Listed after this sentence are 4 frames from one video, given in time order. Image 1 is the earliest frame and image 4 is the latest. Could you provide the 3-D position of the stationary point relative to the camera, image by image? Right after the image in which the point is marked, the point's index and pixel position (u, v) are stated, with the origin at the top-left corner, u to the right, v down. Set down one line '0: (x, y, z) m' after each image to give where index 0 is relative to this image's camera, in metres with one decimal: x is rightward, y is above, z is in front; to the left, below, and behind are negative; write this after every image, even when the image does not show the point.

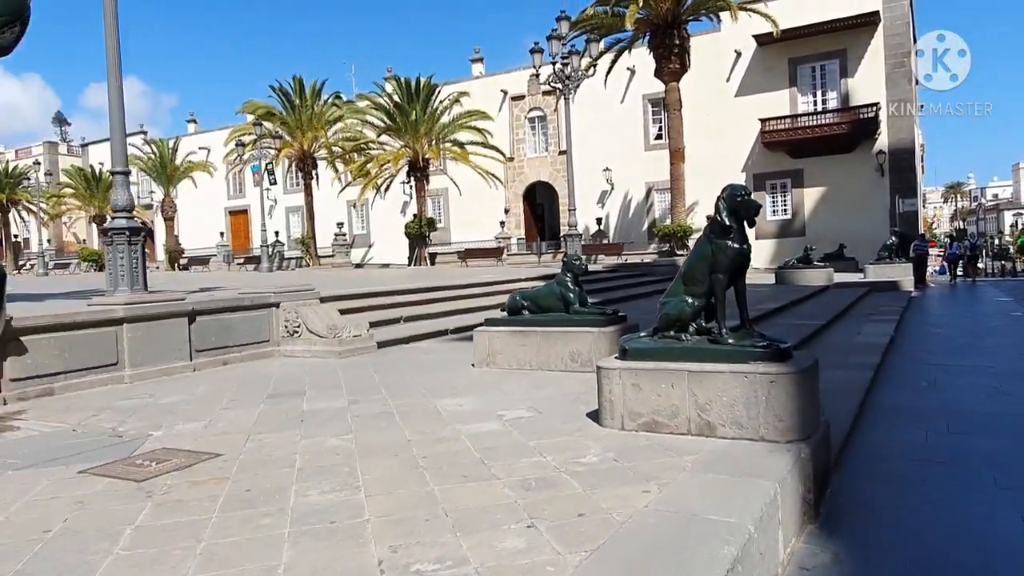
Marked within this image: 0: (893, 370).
0: (+3.9, -0.8, +7.4) m
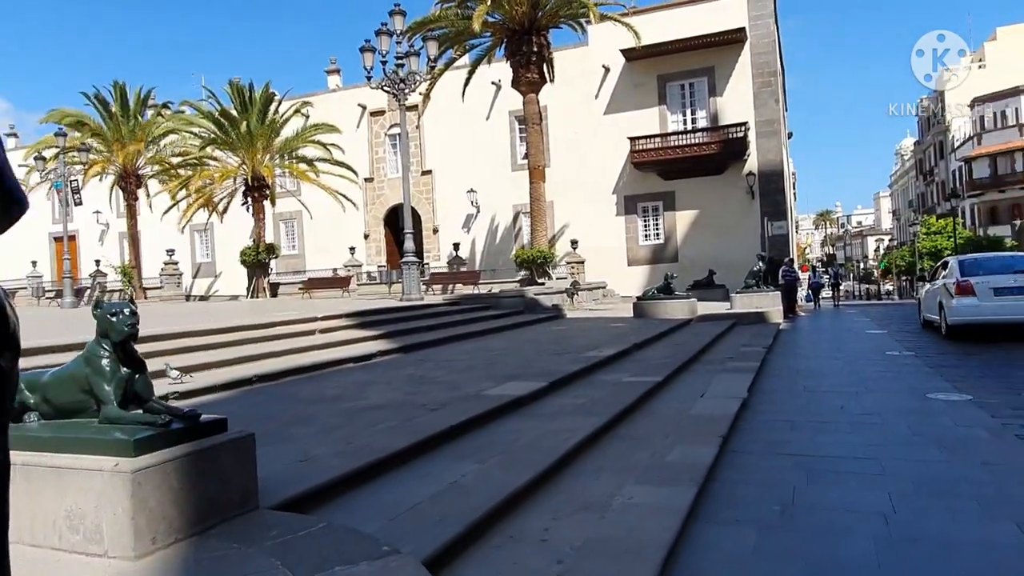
0: (+1.5, -1.2, +4.7) m
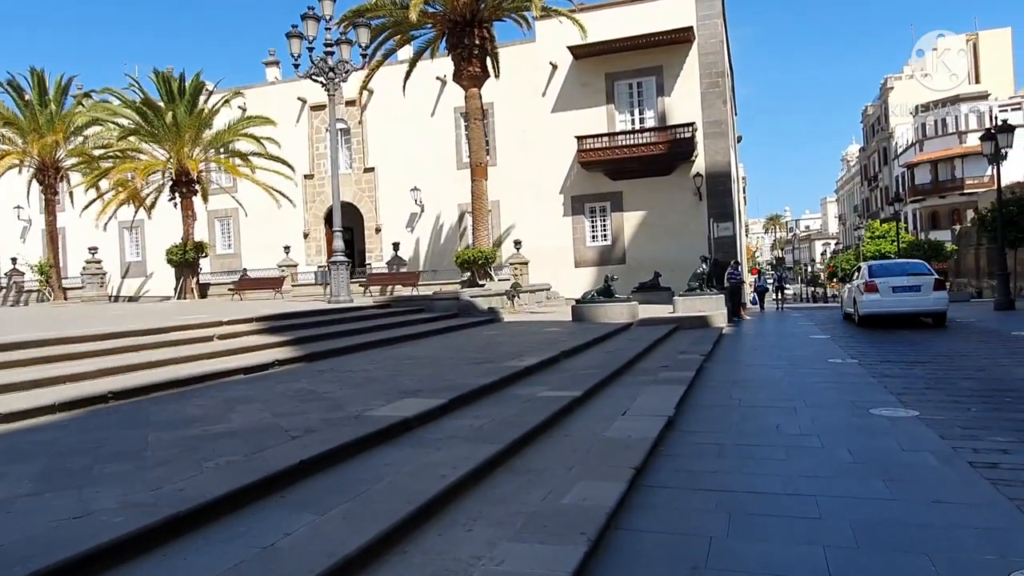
0: (+0.7, -1.2, +3.8) m
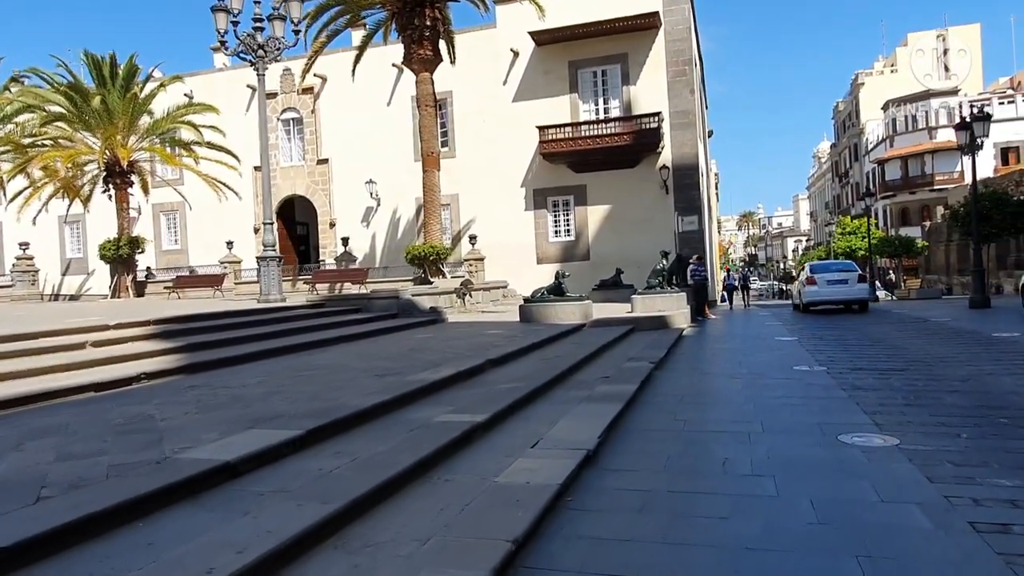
0: (0.0, -1.2, +2.6) m
